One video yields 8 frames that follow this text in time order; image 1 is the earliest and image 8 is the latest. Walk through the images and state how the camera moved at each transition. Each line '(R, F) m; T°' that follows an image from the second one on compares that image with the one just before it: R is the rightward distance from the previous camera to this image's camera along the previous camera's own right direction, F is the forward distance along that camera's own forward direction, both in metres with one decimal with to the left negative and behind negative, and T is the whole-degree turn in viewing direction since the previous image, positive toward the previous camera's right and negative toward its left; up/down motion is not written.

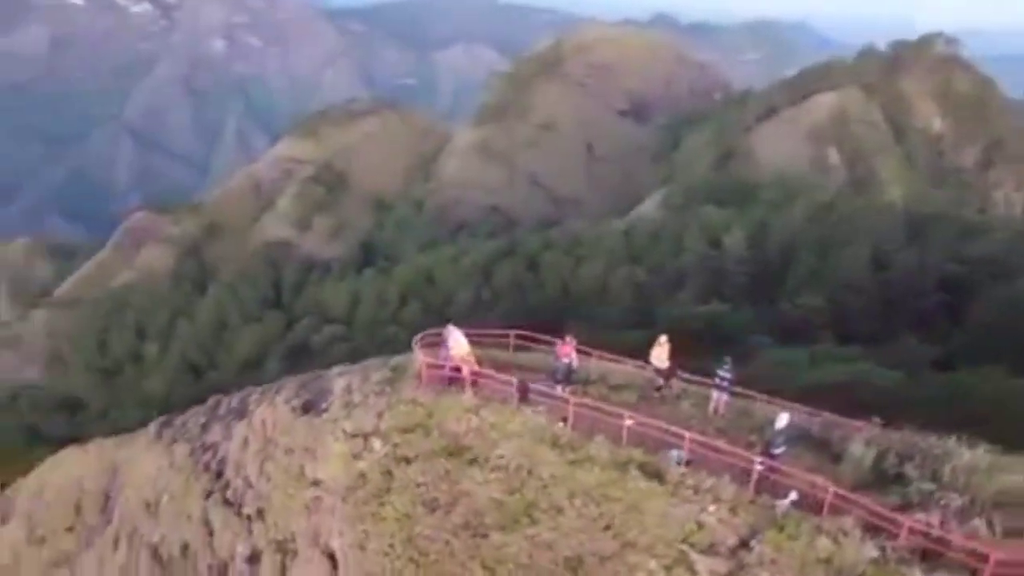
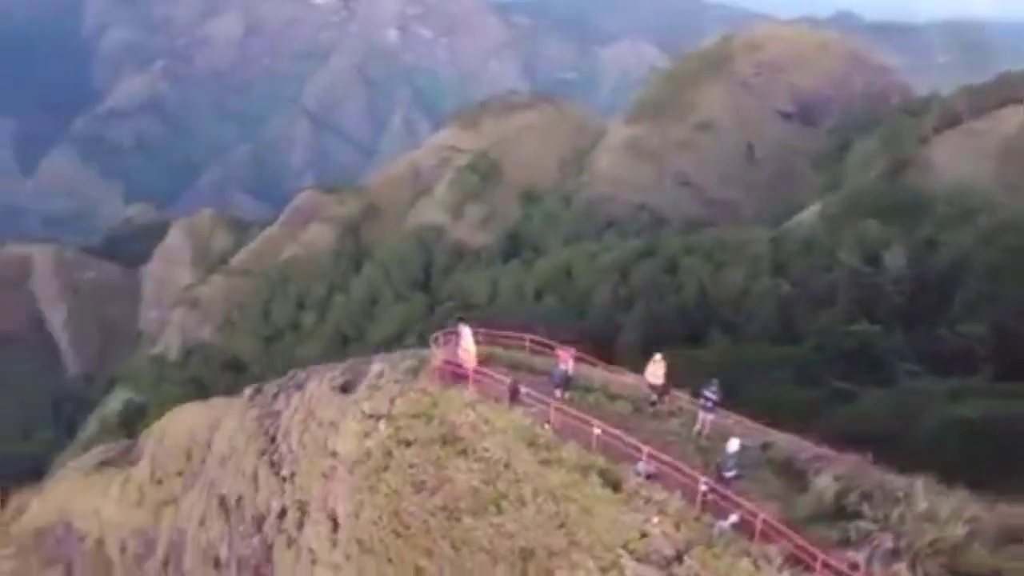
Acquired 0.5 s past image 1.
(+1.1, -0.3) m; -10°
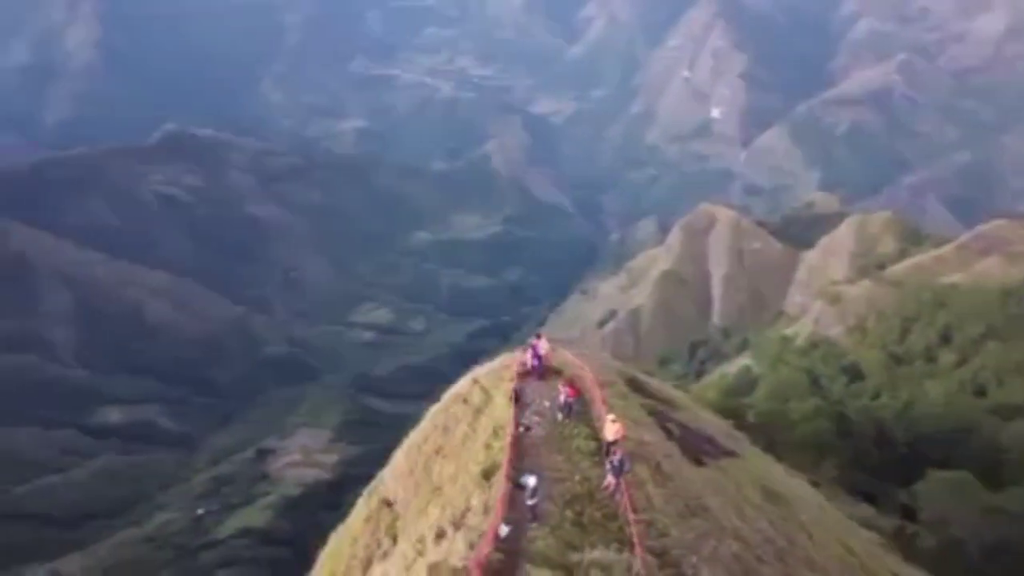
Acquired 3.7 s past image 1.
(+5.2, 0.0) m; -43°
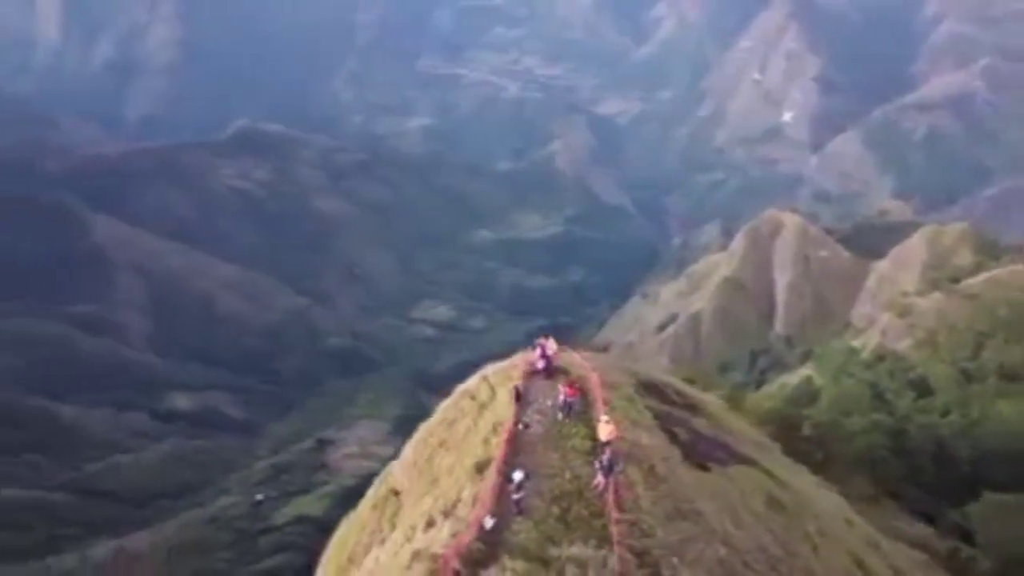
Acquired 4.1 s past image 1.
(+0.6, -0.2) m; -4°
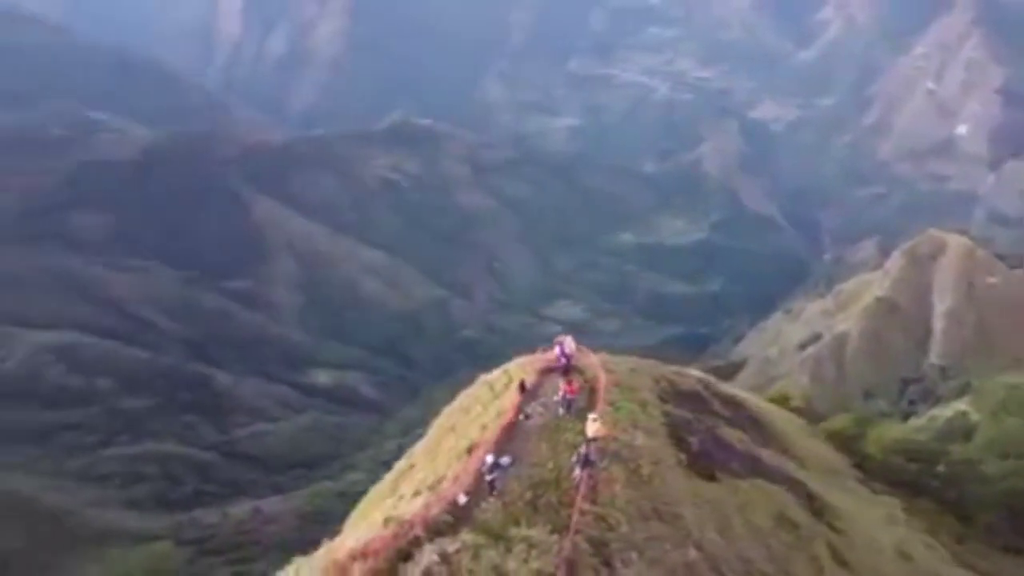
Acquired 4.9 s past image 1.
(+1.3, -0.4) m; -10°
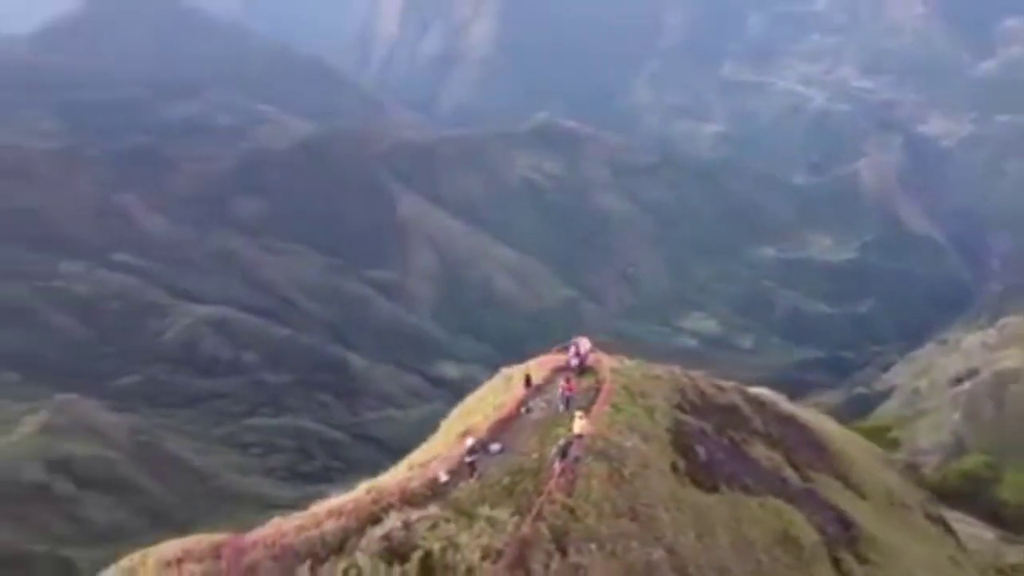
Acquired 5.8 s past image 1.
(+1.4, -0.4) m; -9°
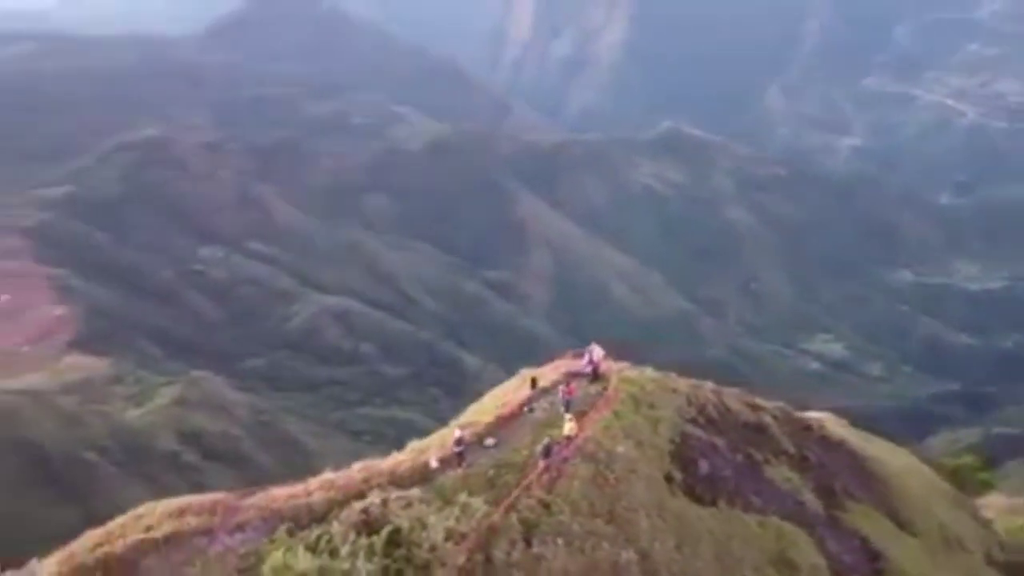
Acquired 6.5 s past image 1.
(+1.2, -0.4) m; -8°
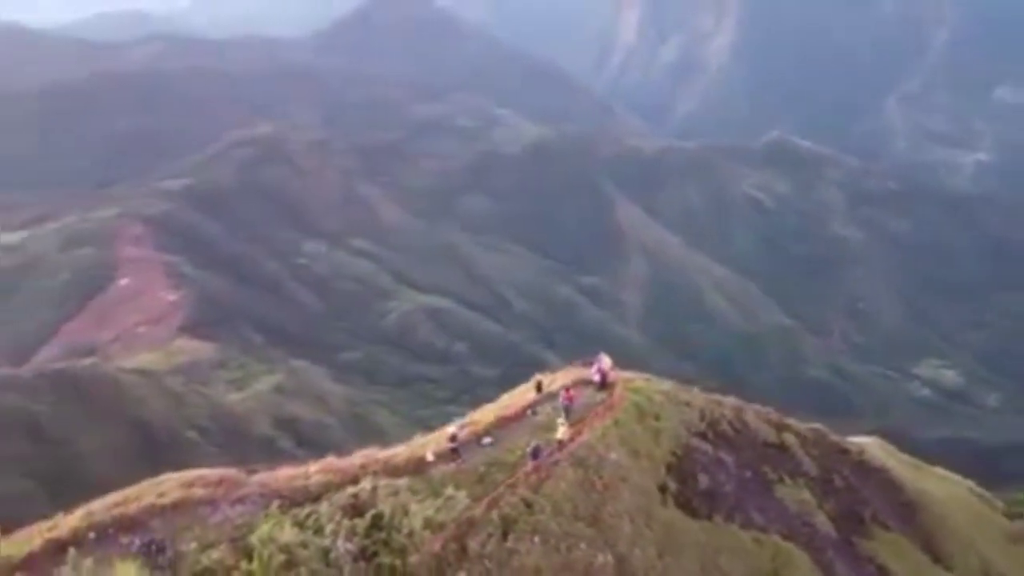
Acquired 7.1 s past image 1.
(+1.0, -0.4) m; -6°
